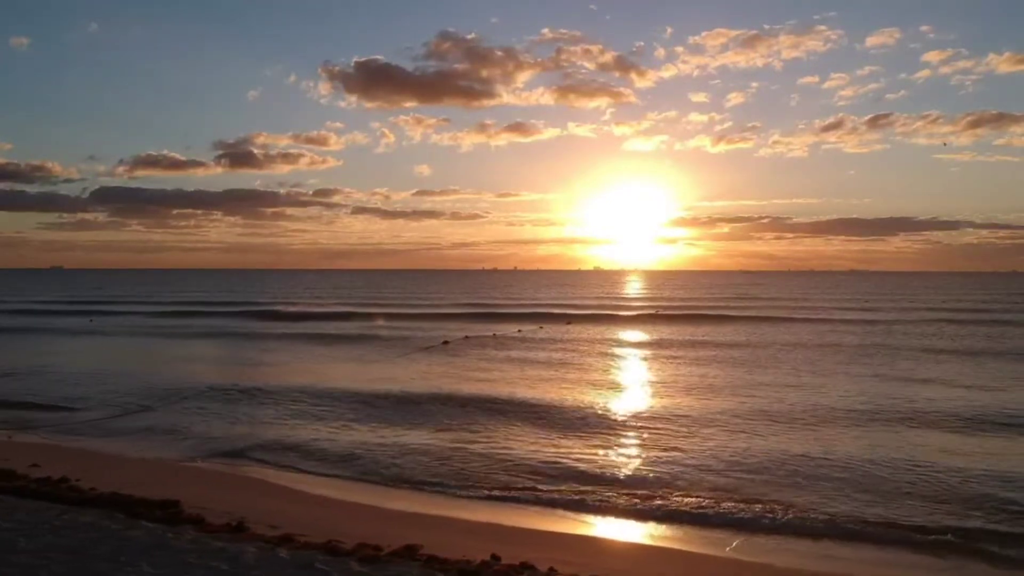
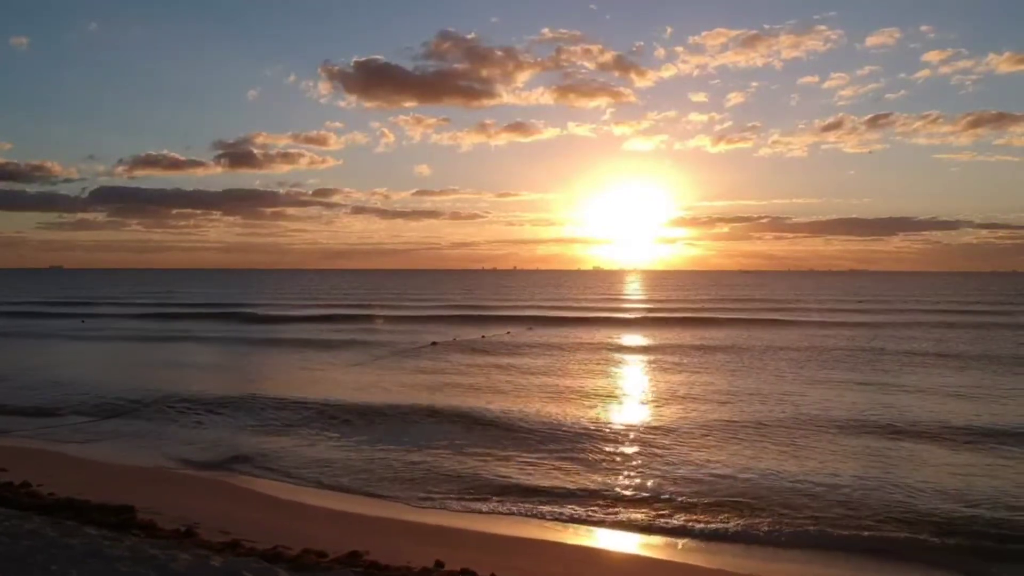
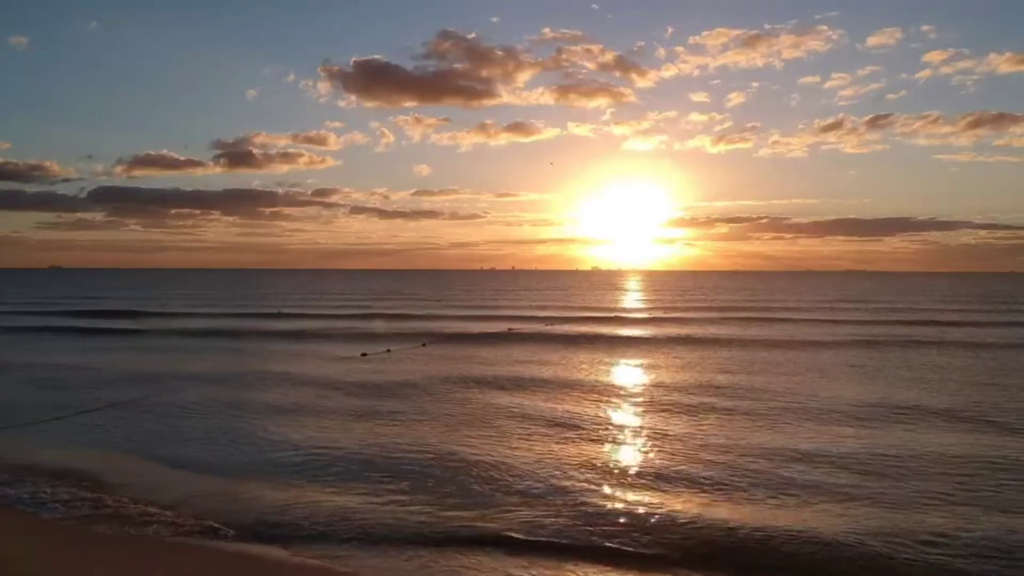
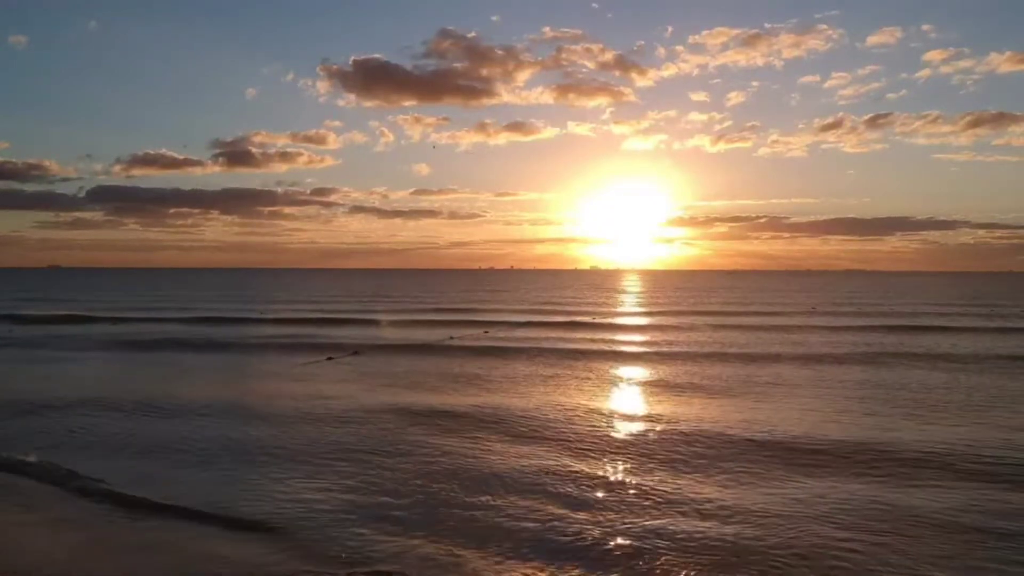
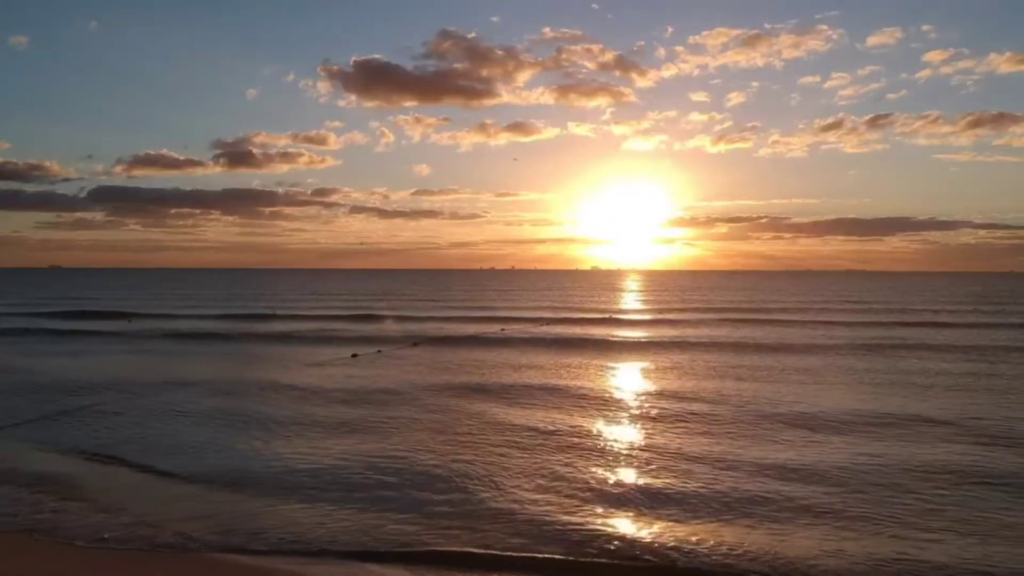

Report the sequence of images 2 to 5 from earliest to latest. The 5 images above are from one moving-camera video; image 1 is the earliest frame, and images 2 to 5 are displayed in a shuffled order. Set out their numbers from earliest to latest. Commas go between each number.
2, 3, 5, 4
